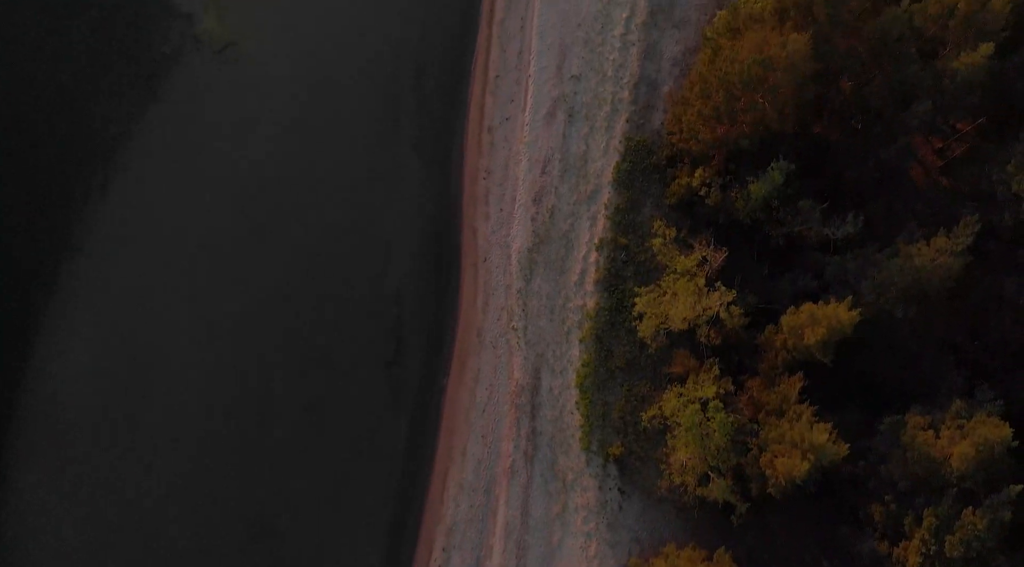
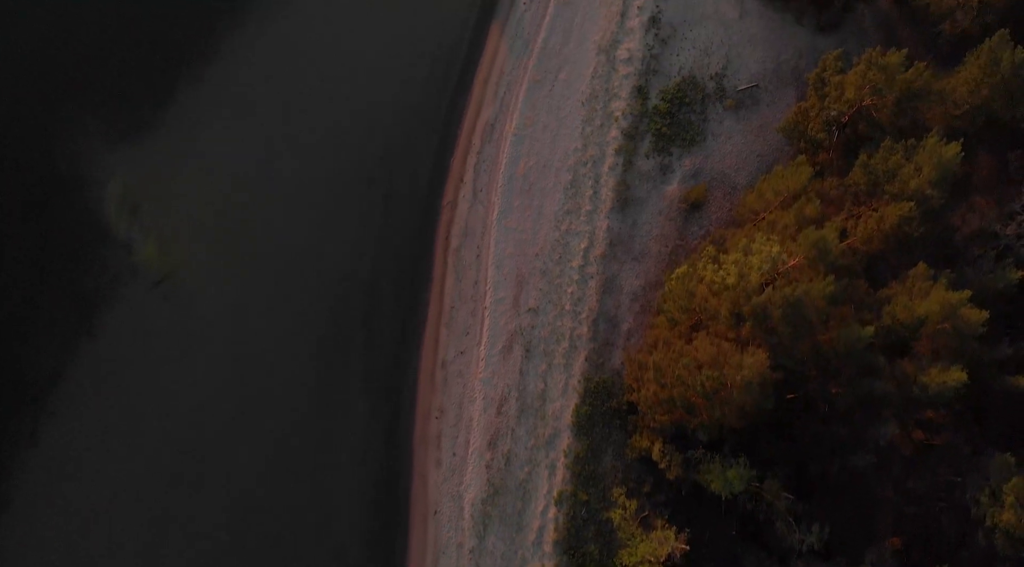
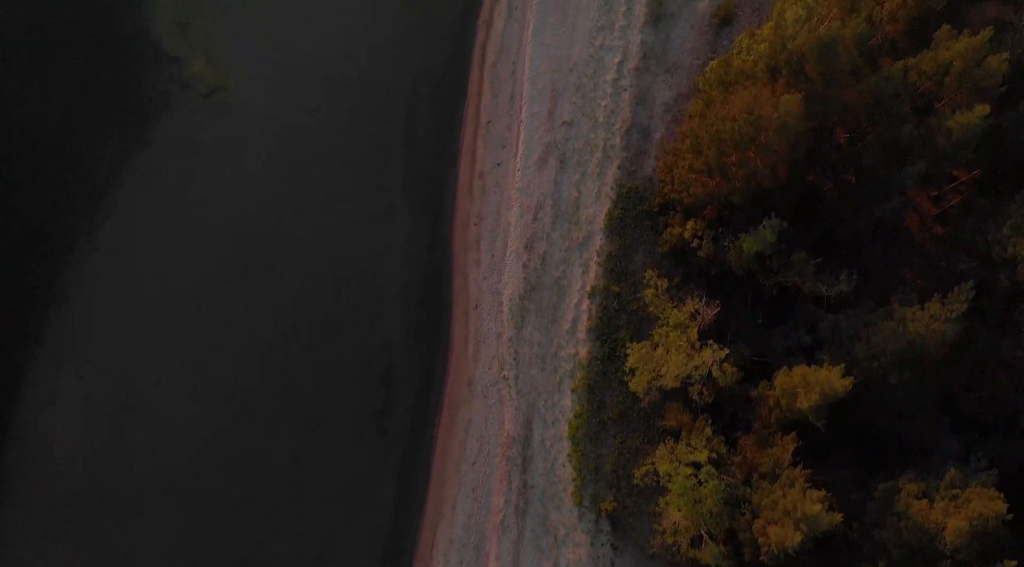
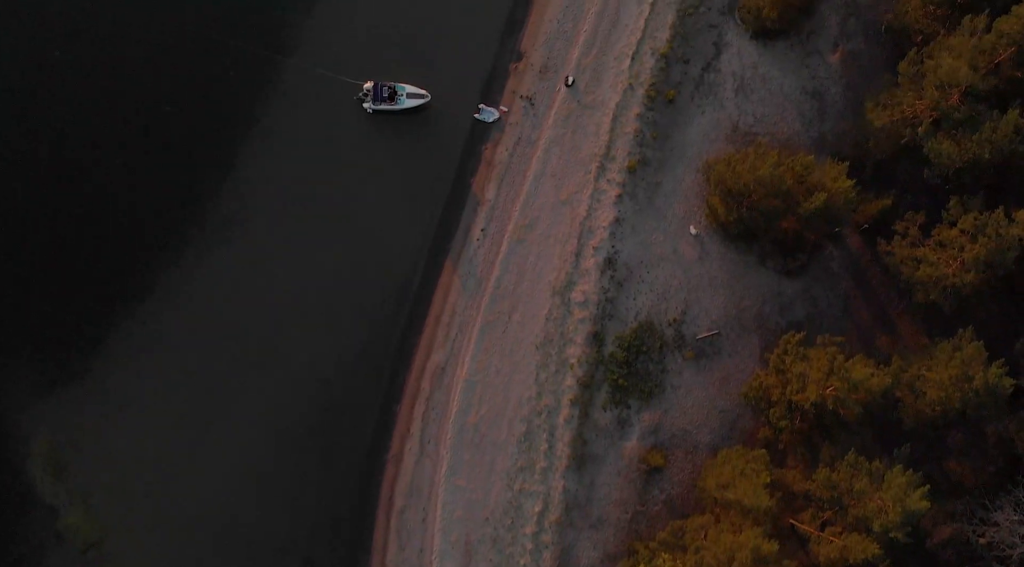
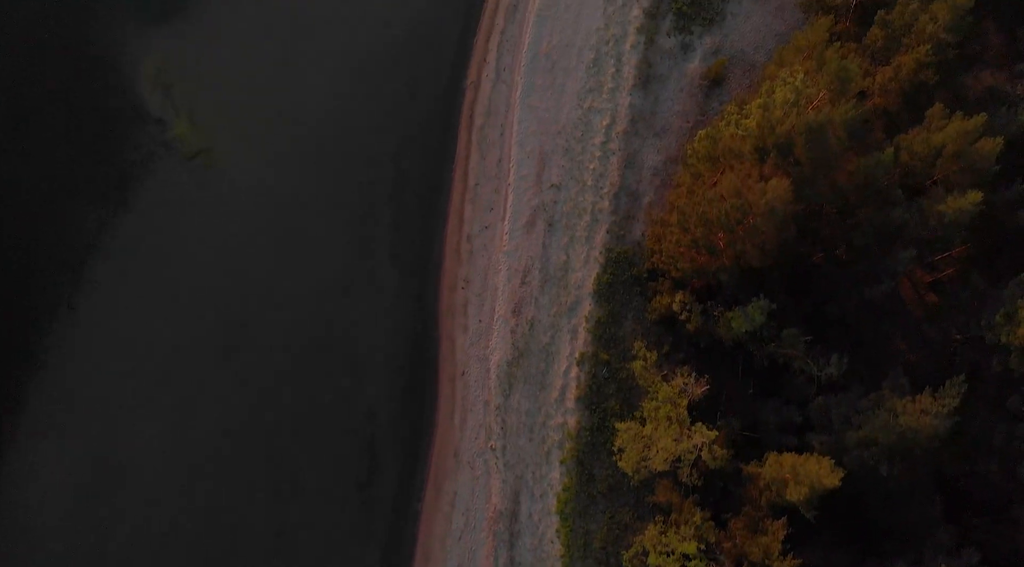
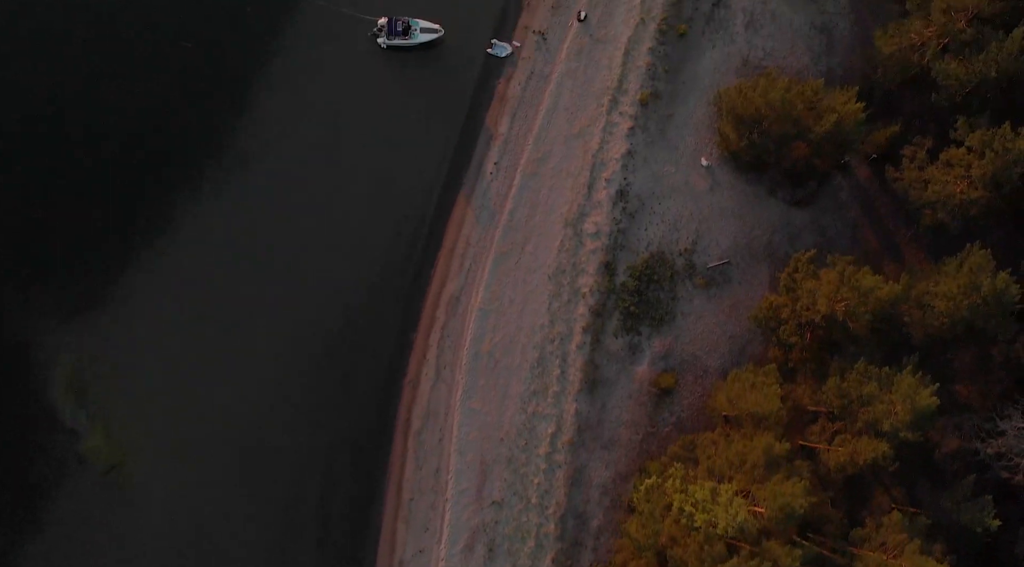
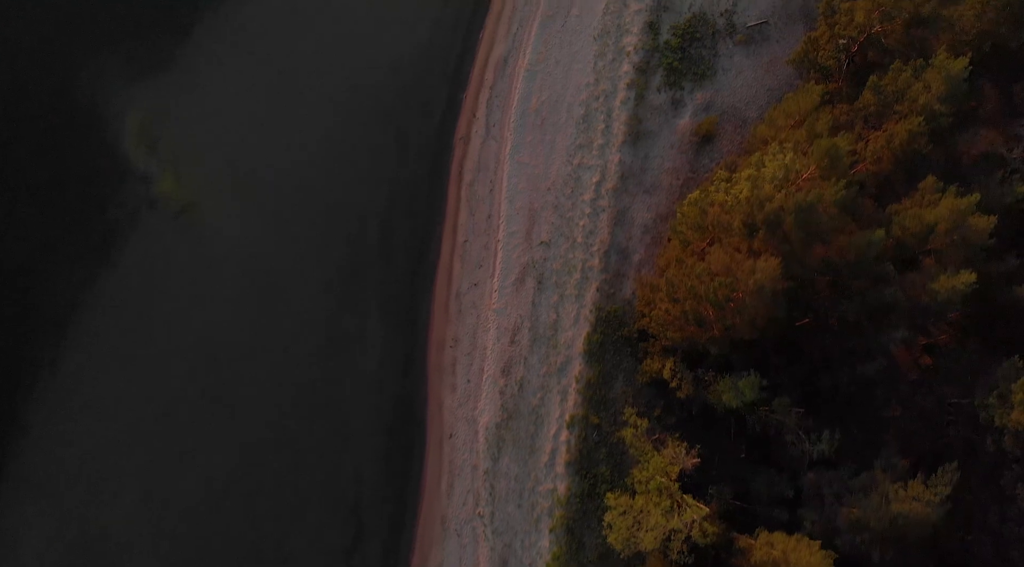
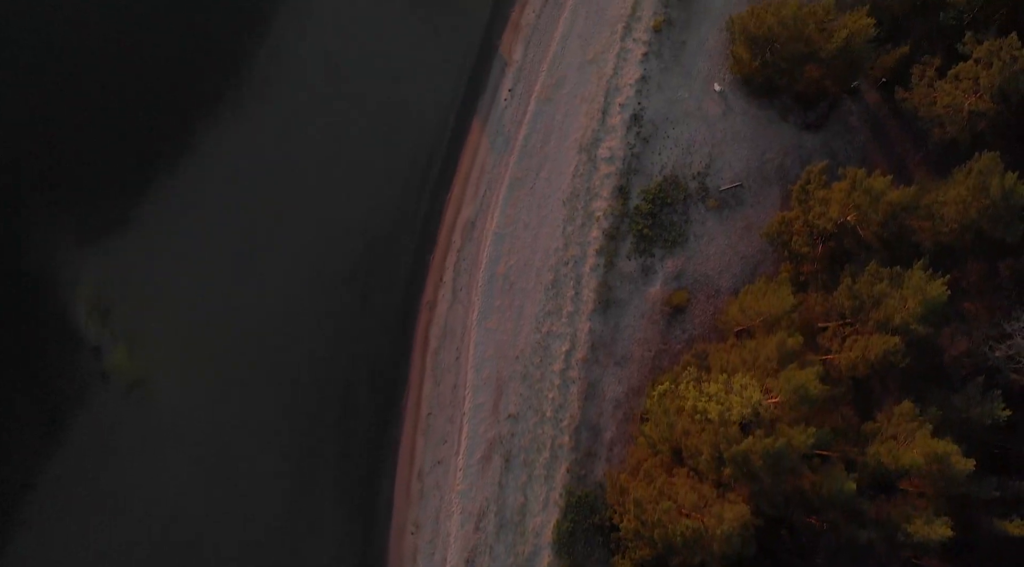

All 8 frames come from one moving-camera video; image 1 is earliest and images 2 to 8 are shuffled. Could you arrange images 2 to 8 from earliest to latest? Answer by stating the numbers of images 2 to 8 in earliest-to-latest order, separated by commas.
3, 5, 7, 2, 8, 6, 4
